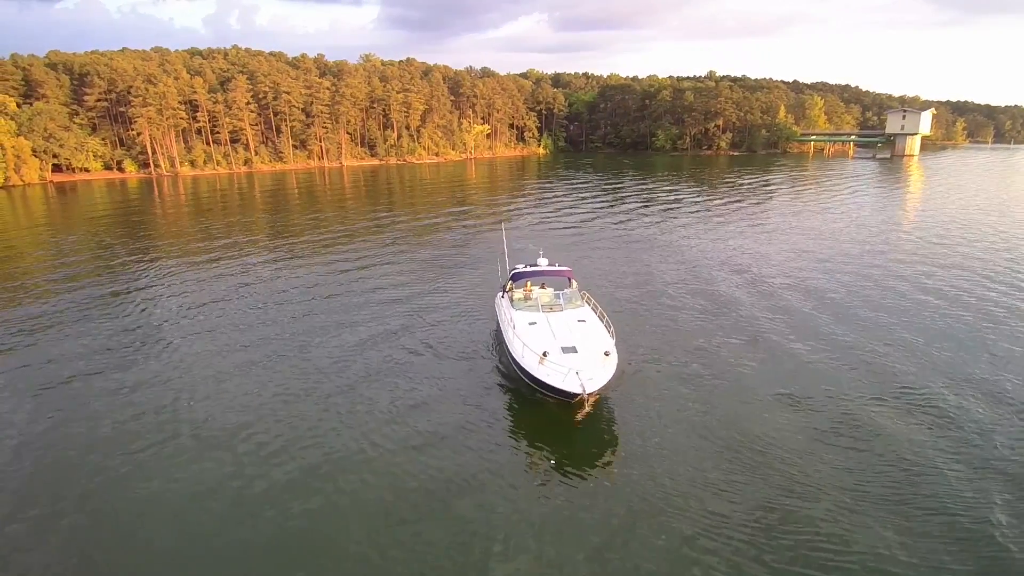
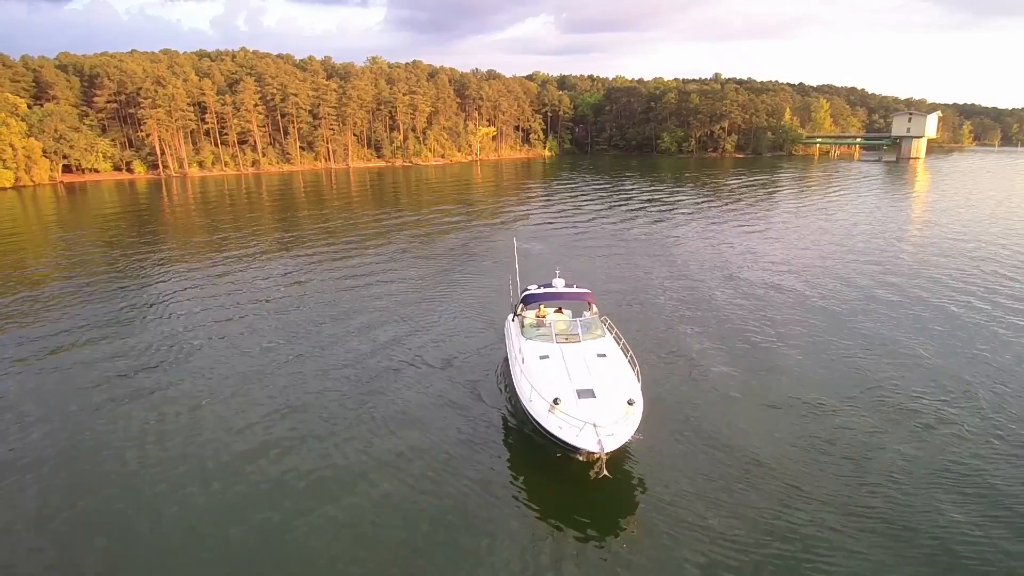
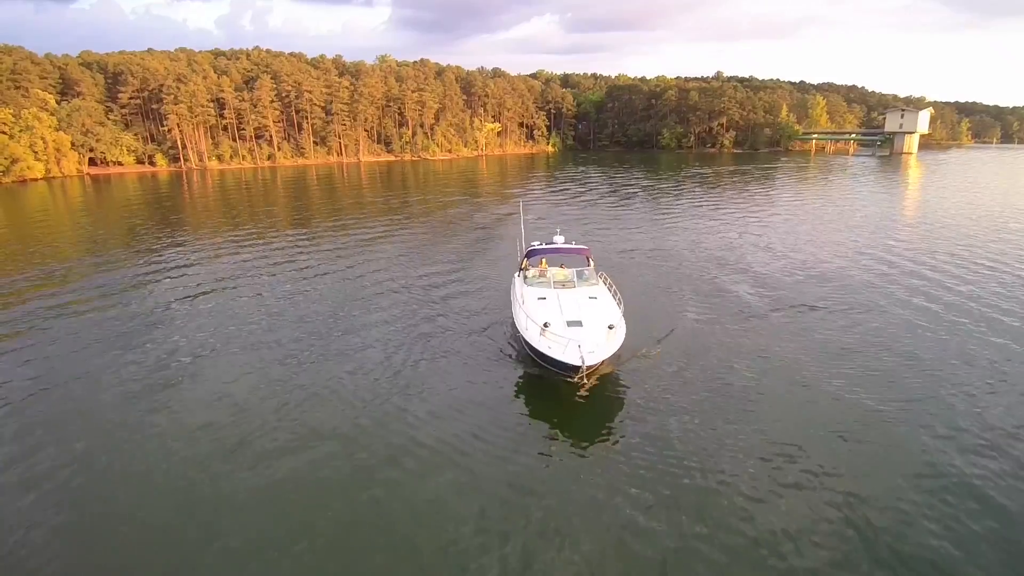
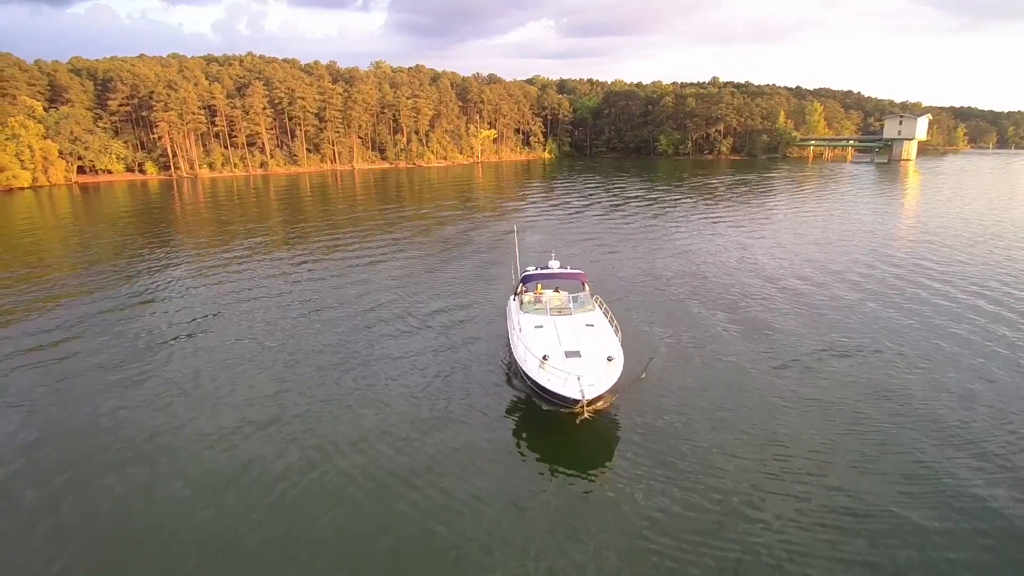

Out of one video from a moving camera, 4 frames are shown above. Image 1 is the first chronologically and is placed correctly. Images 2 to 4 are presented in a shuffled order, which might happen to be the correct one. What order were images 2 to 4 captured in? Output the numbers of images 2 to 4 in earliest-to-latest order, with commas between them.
2, 4, 3
